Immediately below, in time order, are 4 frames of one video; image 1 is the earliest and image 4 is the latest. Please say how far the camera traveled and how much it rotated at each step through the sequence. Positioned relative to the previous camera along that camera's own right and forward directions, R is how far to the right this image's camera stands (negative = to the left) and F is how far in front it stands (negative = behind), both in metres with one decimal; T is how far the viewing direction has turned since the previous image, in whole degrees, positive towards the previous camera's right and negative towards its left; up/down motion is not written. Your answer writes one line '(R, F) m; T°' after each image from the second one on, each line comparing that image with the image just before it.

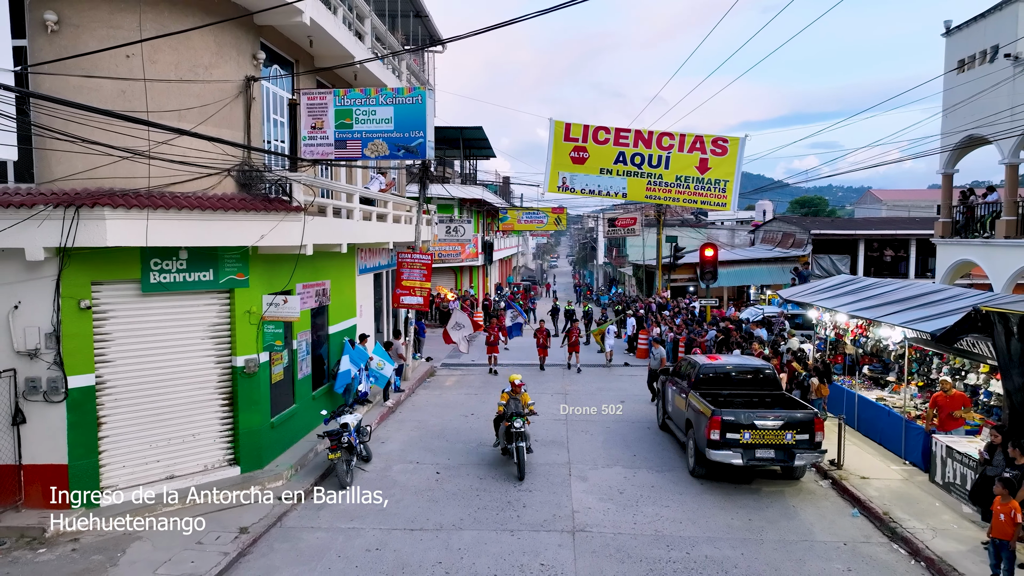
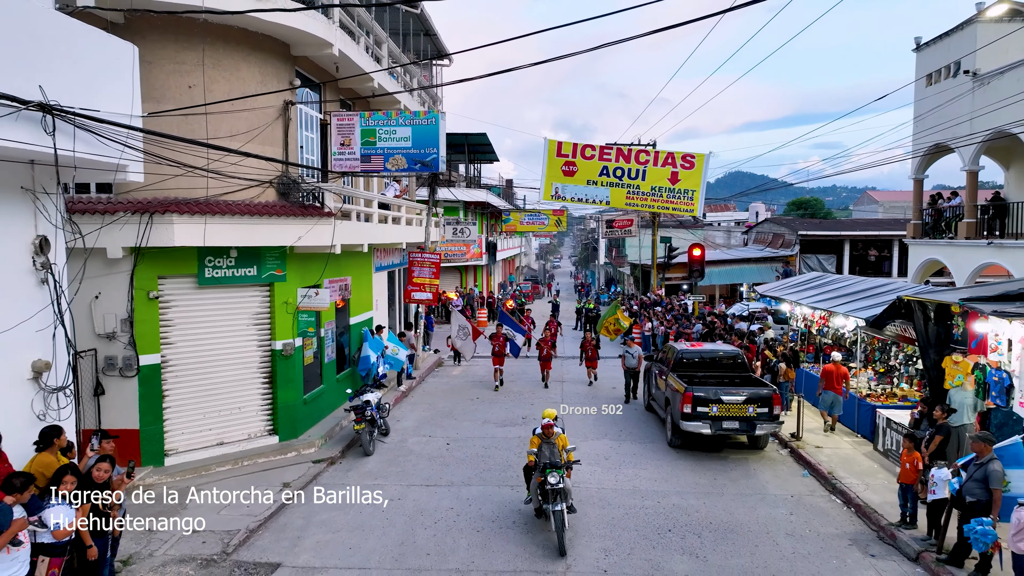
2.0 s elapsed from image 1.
(+0.1, -1.5) m; 0°
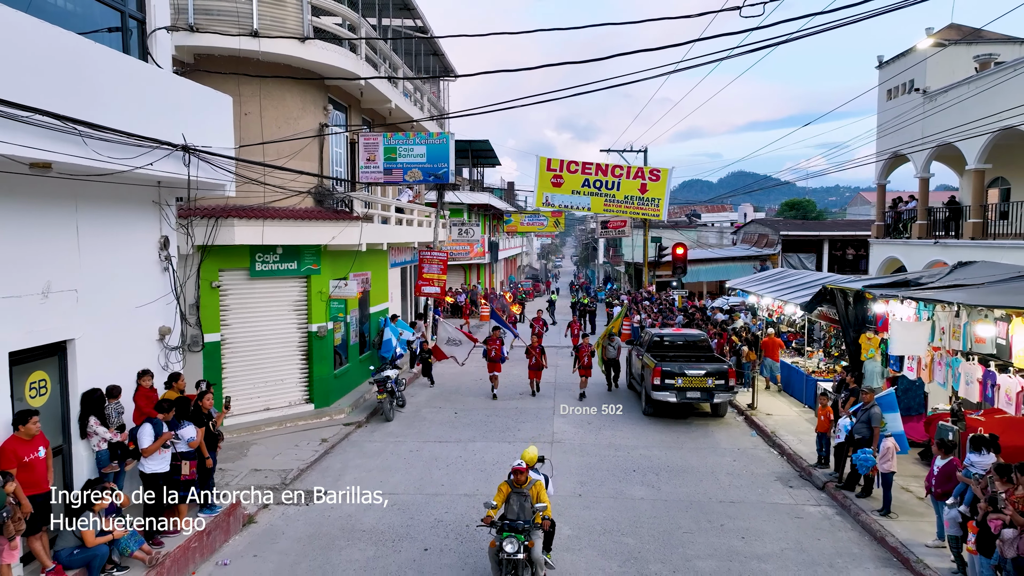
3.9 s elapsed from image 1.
(+0.1, -2.1) m; 0°
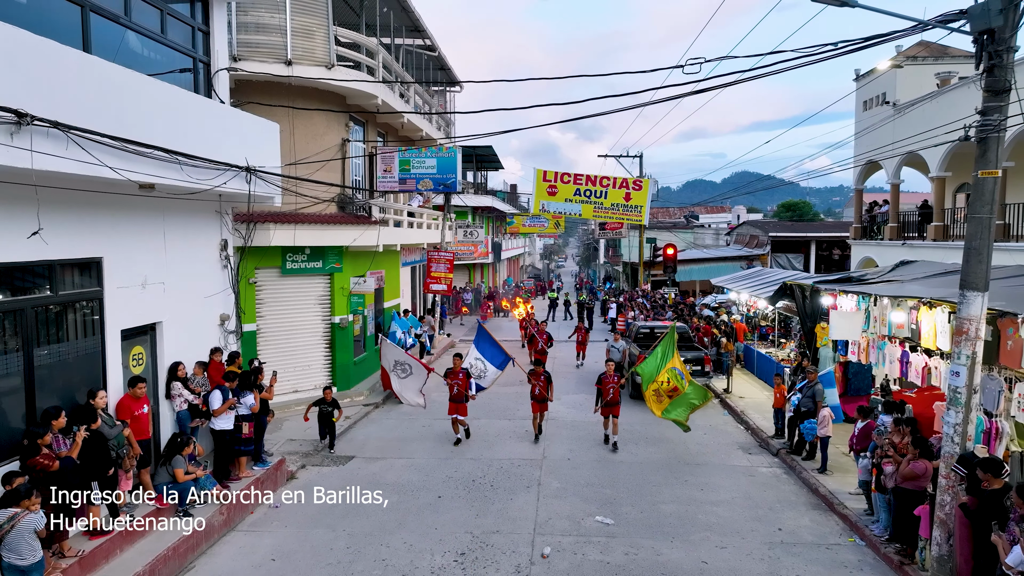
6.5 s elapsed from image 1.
(+0.1, -1.6) m; 0°
